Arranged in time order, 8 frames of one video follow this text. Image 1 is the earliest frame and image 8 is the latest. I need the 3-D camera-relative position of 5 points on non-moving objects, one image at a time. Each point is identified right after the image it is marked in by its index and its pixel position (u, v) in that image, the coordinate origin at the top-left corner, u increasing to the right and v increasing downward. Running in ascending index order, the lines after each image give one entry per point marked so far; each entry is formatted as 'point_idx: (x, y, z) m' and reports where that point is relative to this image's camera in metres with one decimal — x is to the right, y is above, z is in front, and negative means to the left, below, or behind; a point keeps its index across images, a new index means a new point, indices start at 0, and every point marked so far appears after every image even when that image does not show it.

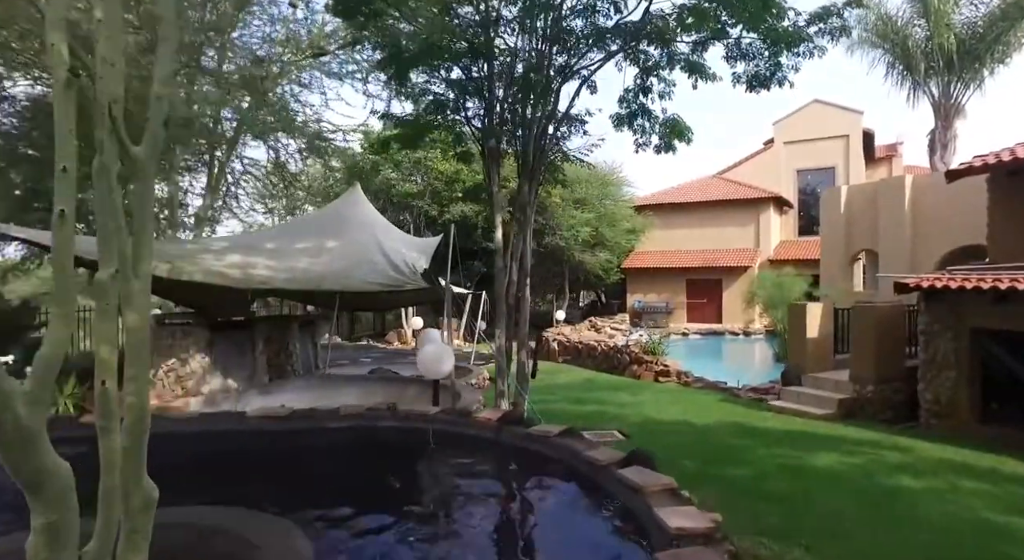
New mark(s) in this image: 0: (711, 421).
0: (+2.8, -2.0, +8.4) m
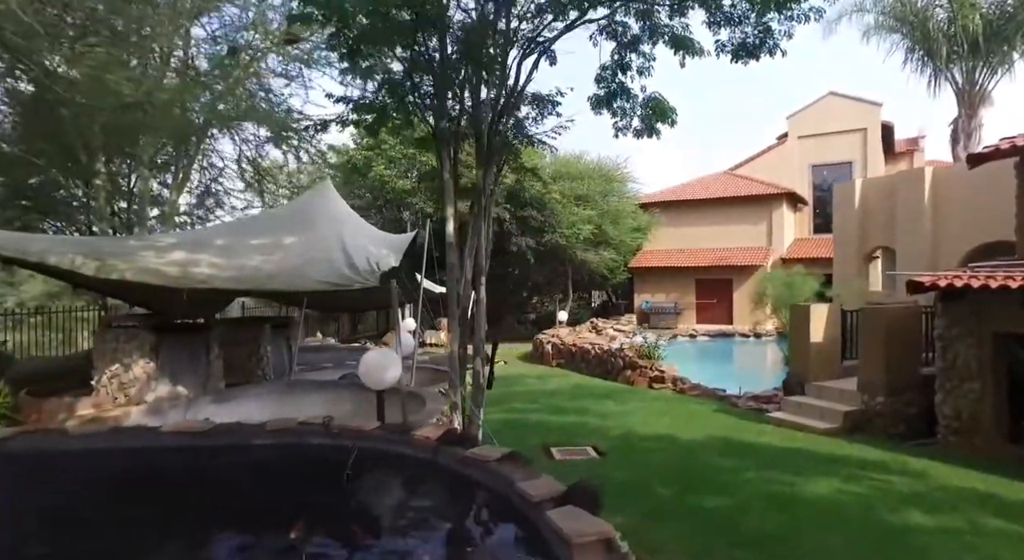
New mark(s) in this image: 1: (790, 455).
0: (+2.3, -2.0, +7.5) m
1: (+3.0, -1.9, +6.5) m
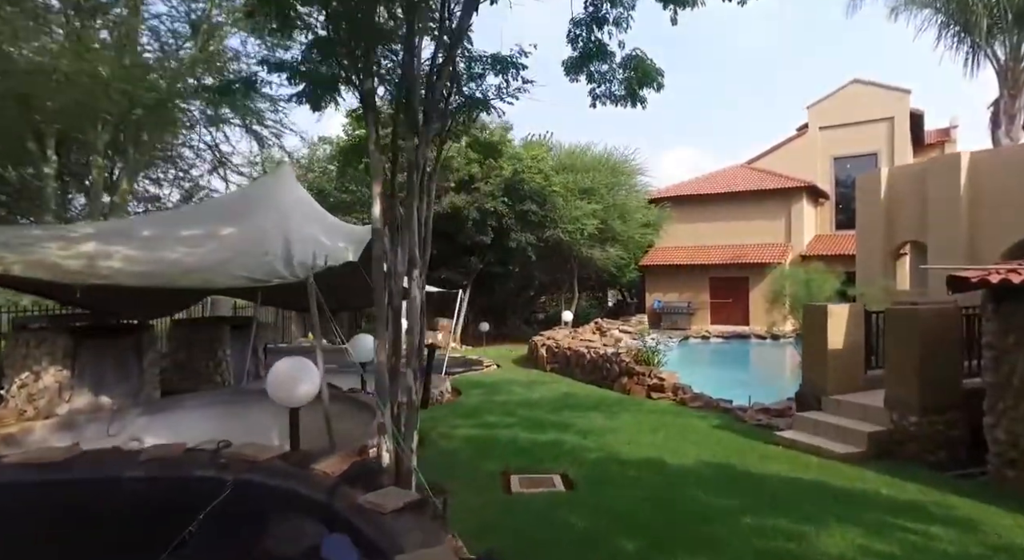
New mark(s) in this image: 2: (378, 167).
0: (+1.9, -1.9, +6.3) m
1: (+2.5, -1.8, +5.3) m
2: (-1.1, +1.0, +5.1) m
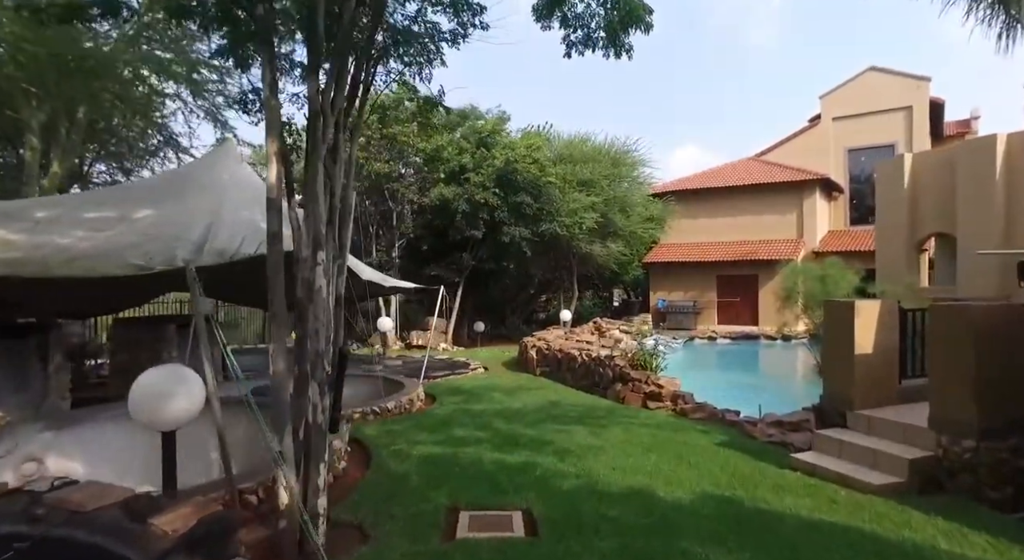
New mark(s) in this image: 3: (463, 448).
0: (+1.5, -1.8, +5.1) m
1: (+2.1, -1.8, +4.1) m
2: (-1.5, +1.0, +3.9) m
3: (-0.6, -1.9, +6.8) m
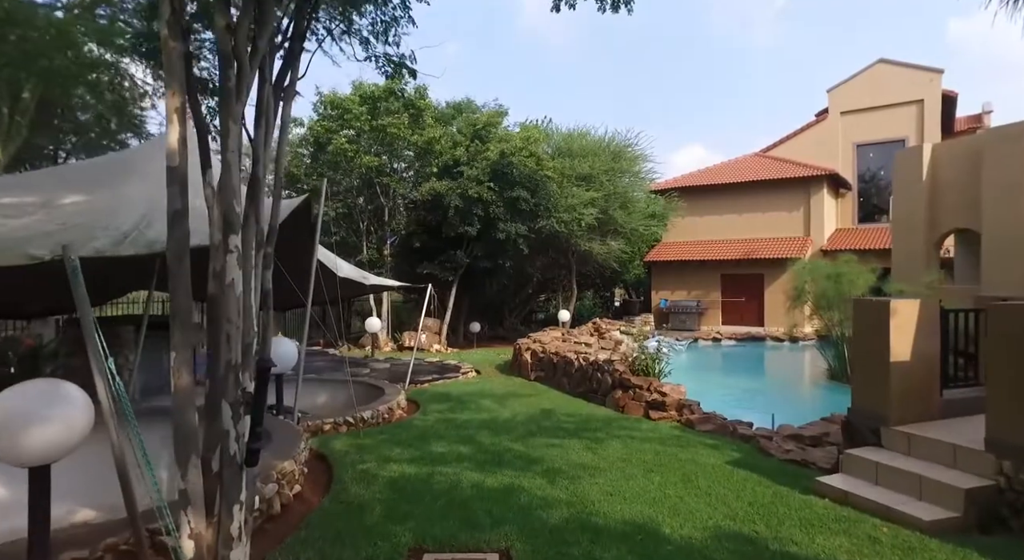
0: (+1.3, -1.8, +4.3) m
1: (+2.0, -1.7, +3.2) m
2: (-1.7, +1.1, +3.1) m
3: (-0.7, -1.9, +6.0) m
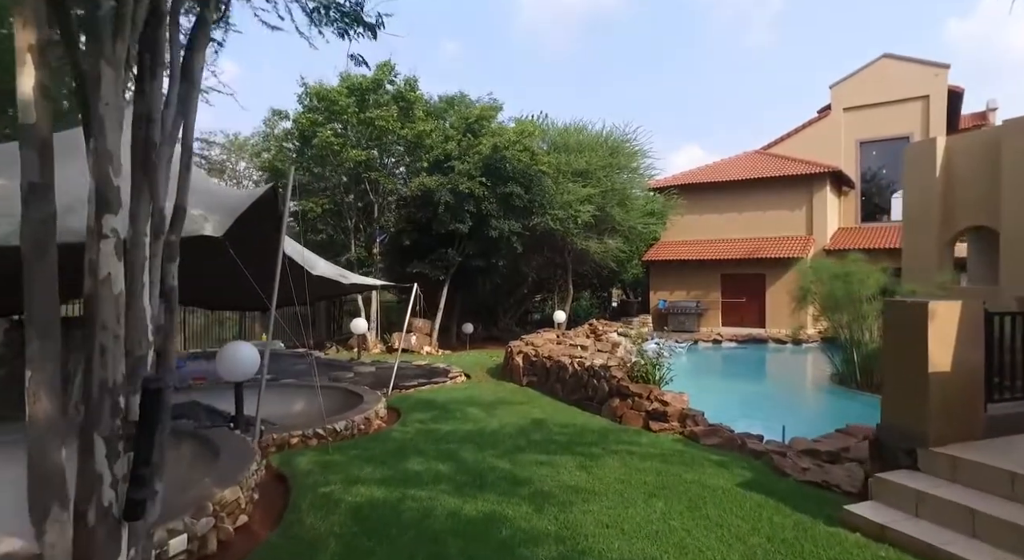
0: (+1.2, -1.8, +3.6) m
1: (+1.8, -1.7, +2.5) m
2: (-1.8, +1.1, +2.4) m
3: (-0.9, -1.8, +5.3) m
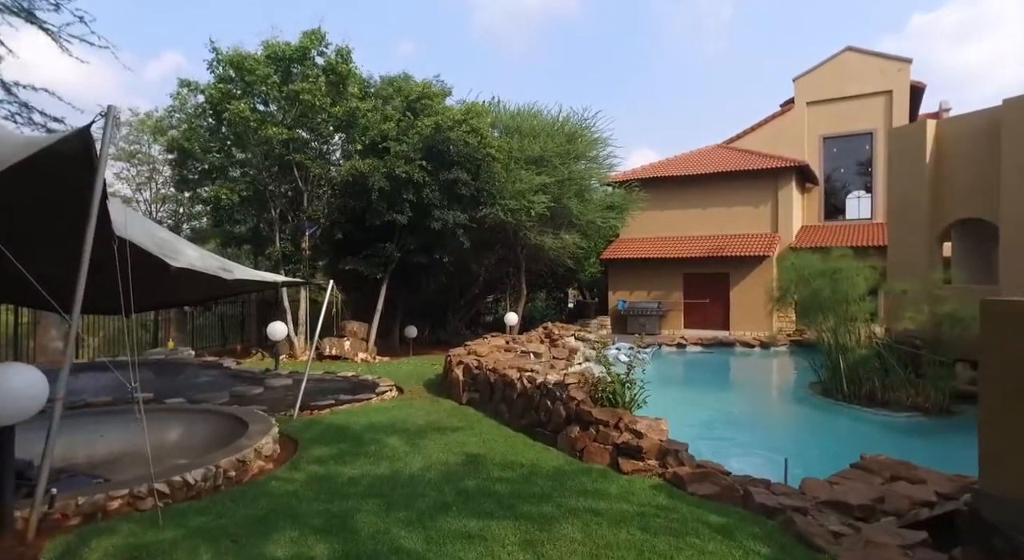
0: (+0.8, -1.7, +1.7) m
1: (+1.5, -1.6, +0.7) m
2: (-2.1, +1.2, +0.3) m
3: (-1.4, -1.8, +3.3) m
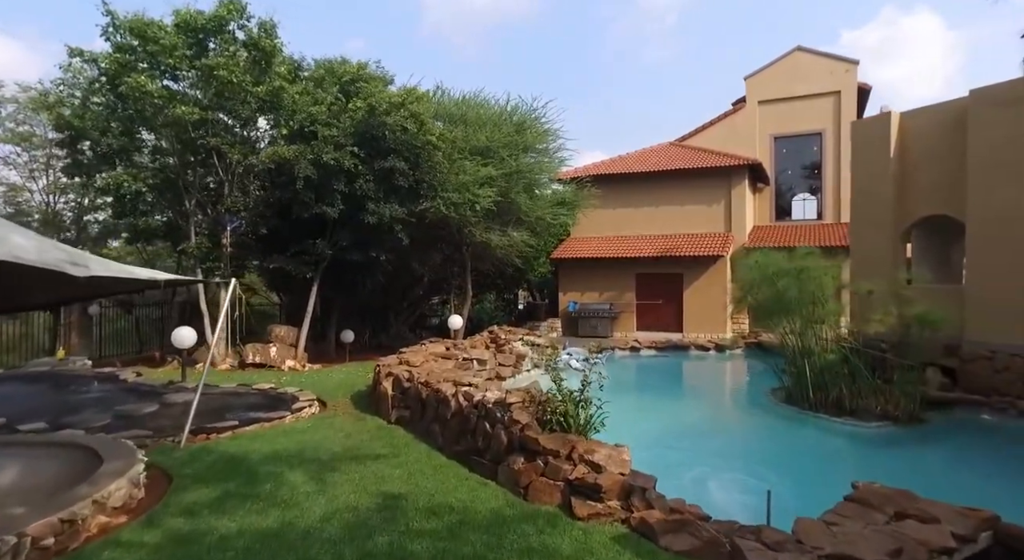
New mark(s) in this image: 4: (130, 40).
0: (+0.5, -1.7, +0.5) m
1: (+1.3, -1.6, -0.4) m
2: (-2.3, +1.2, -1.1) m
3: (-1.8, -1.7, +1.9) m
4: (-8.5, +5.3, +13.5) m
